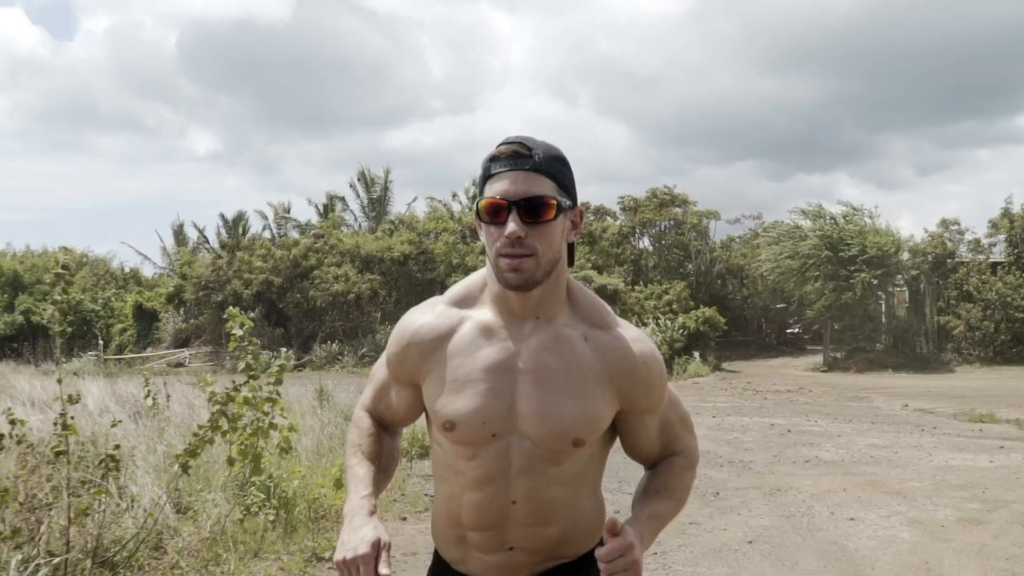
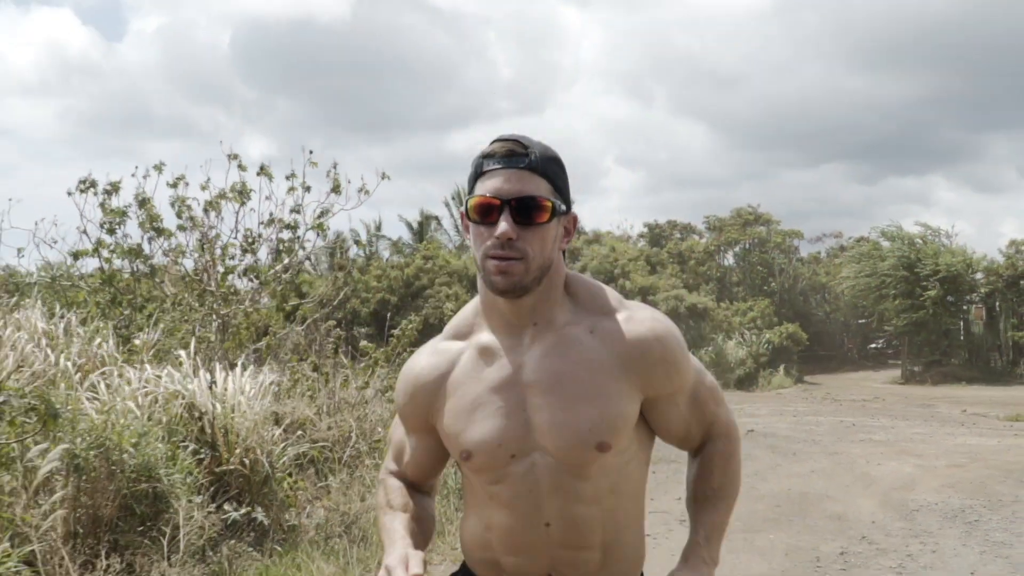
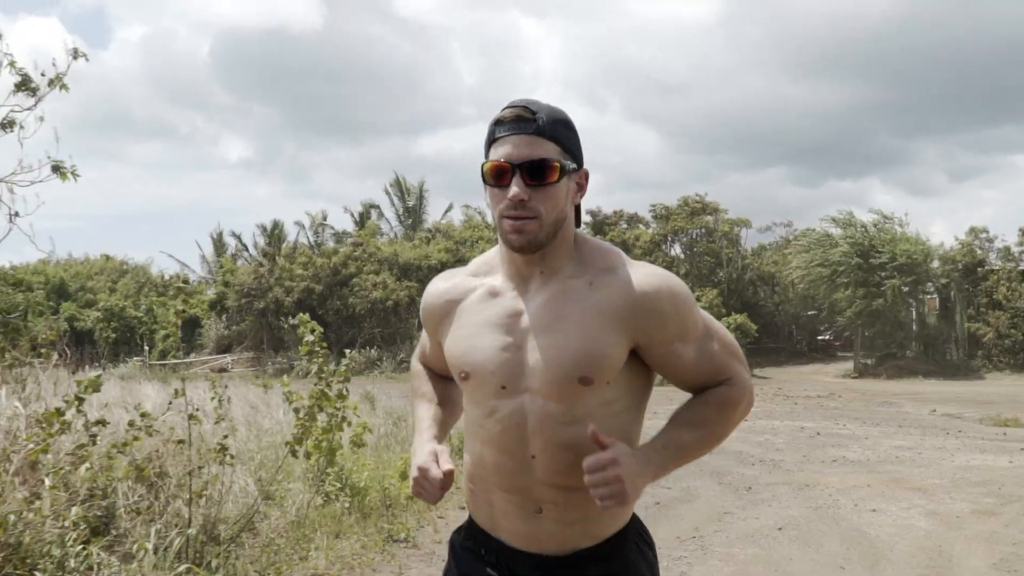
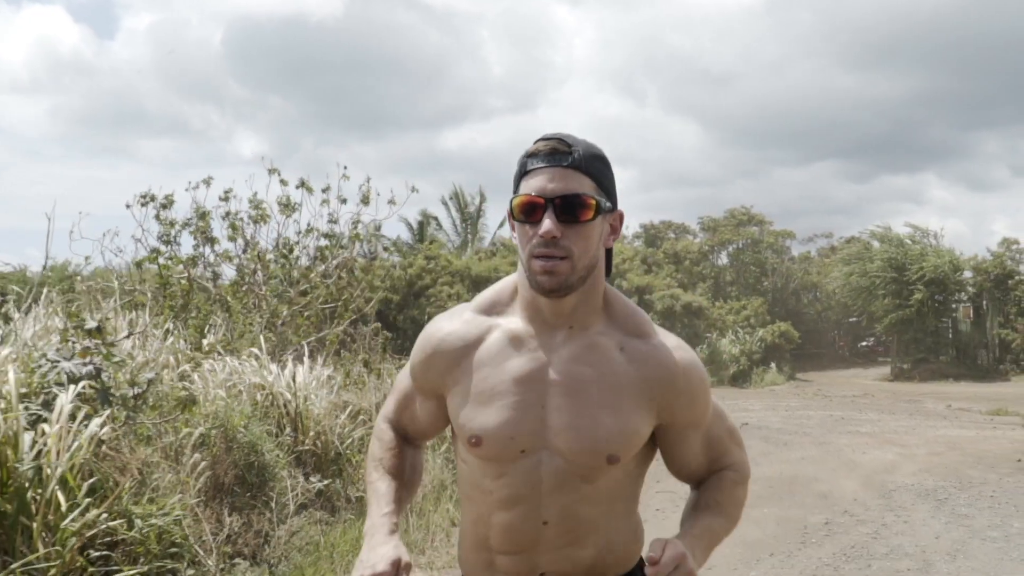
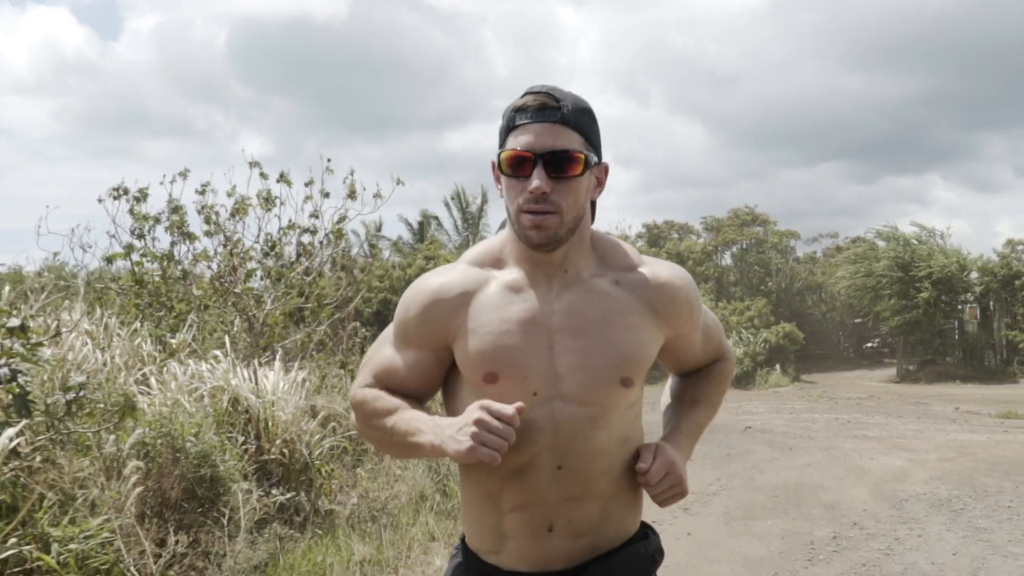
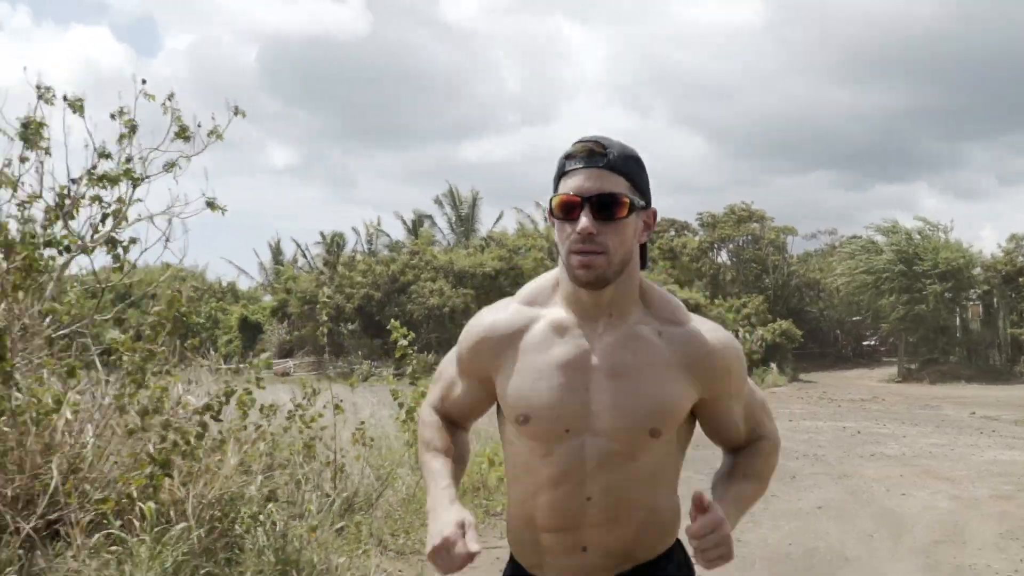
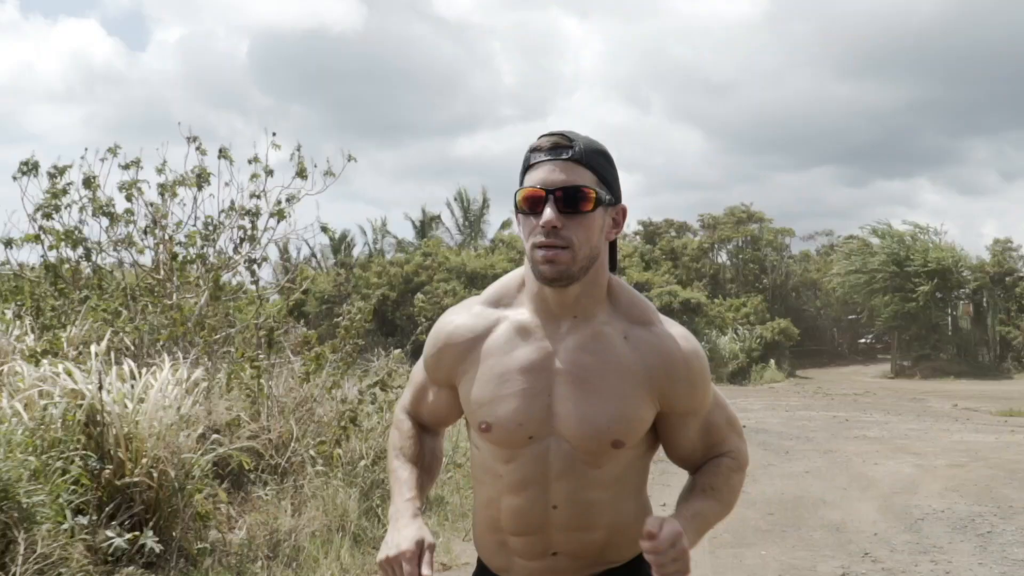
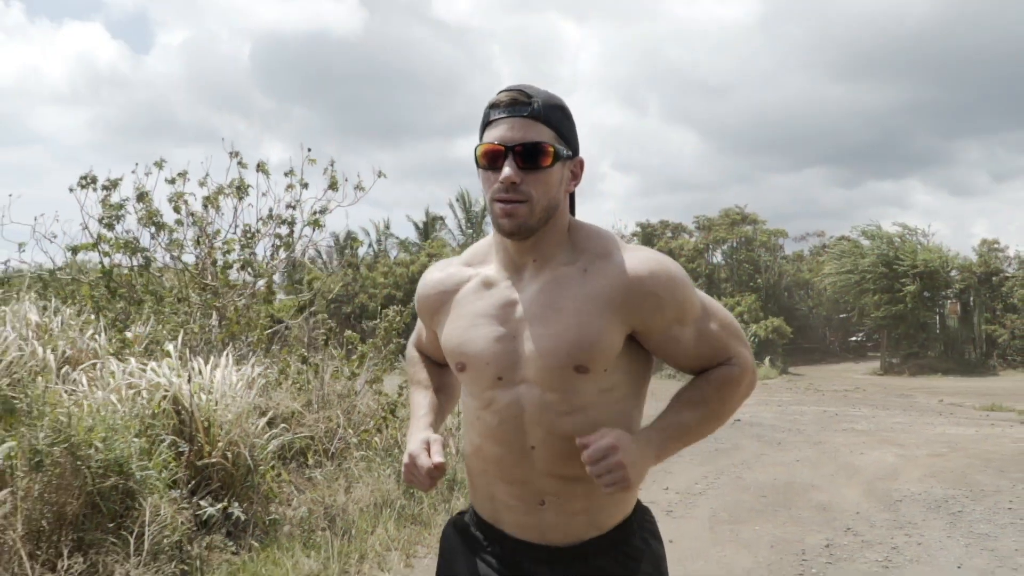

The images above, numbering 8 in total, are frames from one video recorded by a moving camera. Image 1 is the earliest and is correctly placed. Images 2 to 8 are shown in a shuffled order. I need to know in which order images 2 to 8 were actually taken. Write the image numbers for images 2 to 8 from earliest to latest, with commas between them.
3, 6, 7, 8, 2, 5, 4
